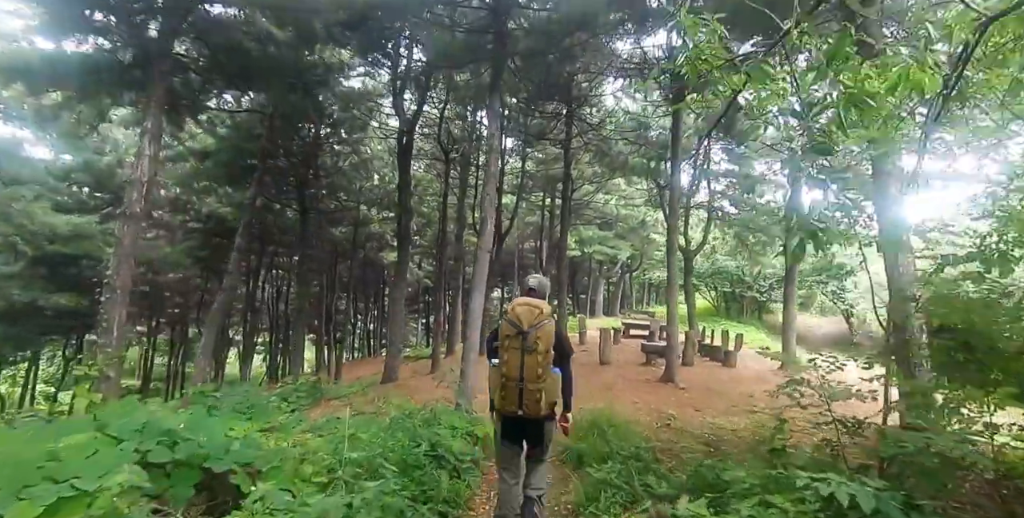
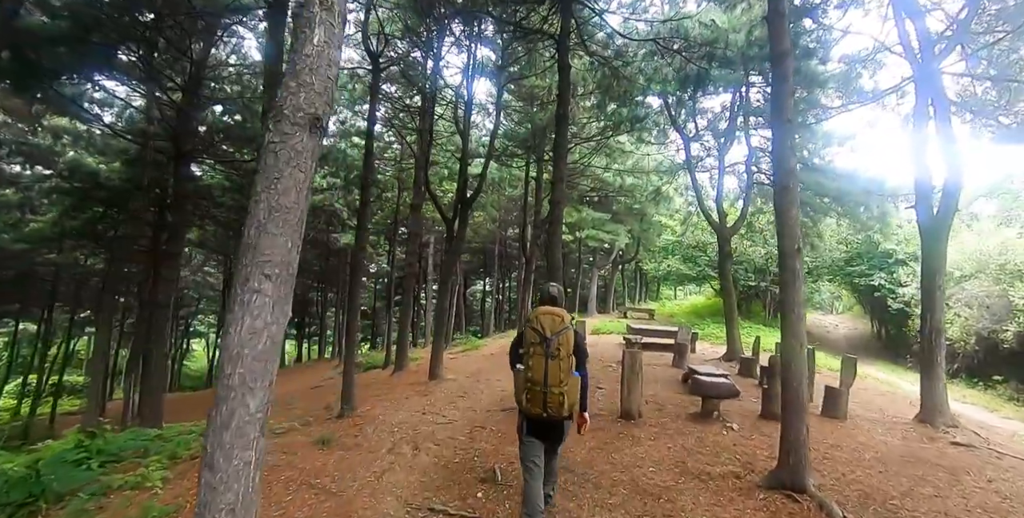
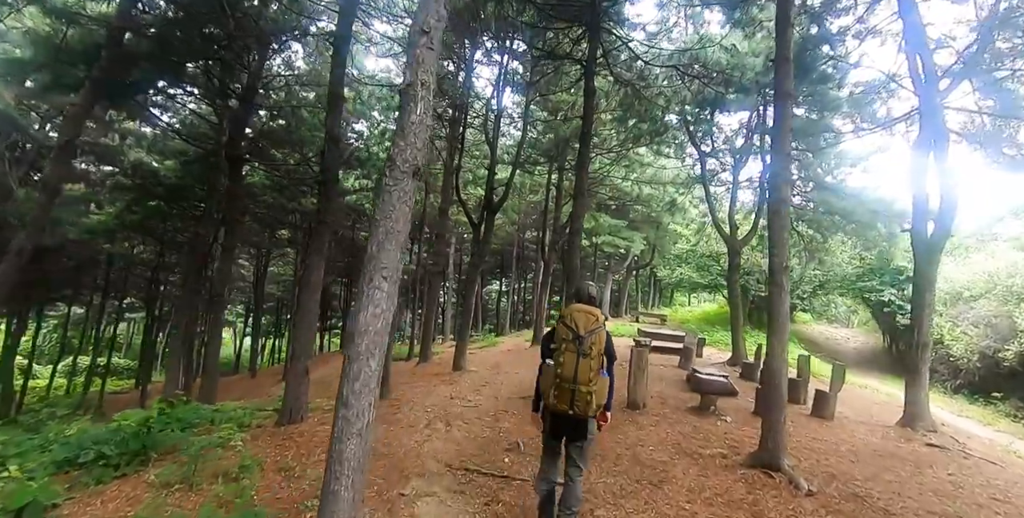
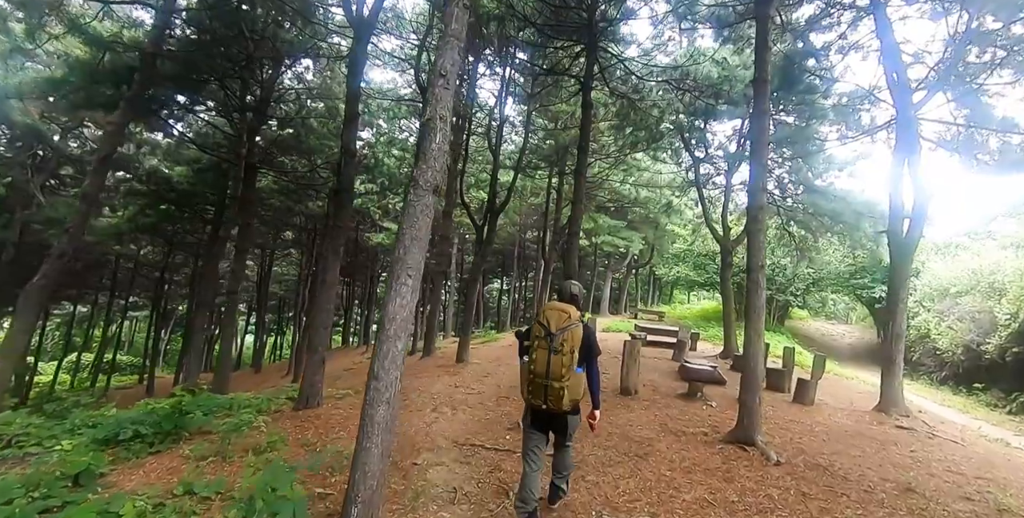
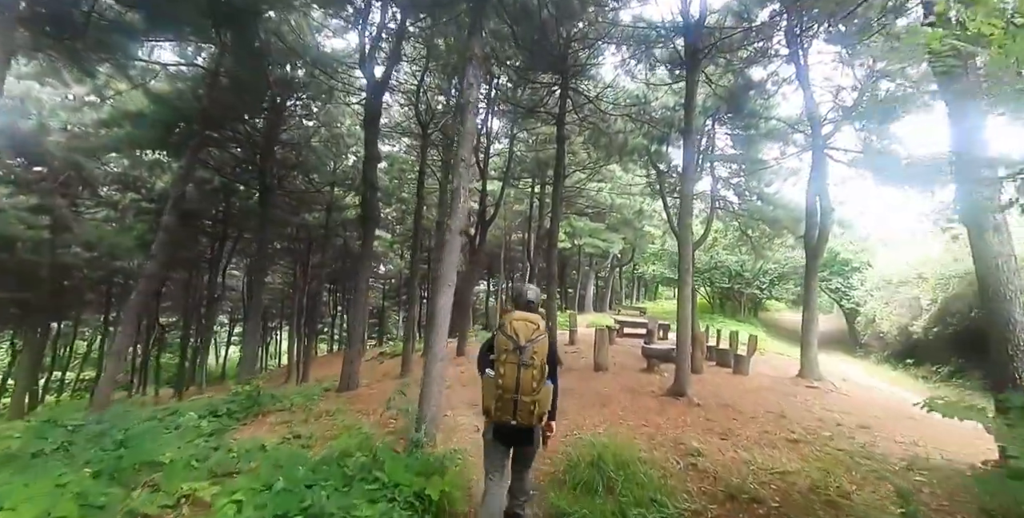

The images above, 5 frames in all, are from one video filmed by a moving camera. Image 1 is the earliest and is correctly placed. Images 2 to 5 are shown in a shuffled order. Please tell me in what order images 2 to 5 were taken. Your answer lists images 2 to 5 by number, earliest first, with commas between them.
5, 4, 3, 2
